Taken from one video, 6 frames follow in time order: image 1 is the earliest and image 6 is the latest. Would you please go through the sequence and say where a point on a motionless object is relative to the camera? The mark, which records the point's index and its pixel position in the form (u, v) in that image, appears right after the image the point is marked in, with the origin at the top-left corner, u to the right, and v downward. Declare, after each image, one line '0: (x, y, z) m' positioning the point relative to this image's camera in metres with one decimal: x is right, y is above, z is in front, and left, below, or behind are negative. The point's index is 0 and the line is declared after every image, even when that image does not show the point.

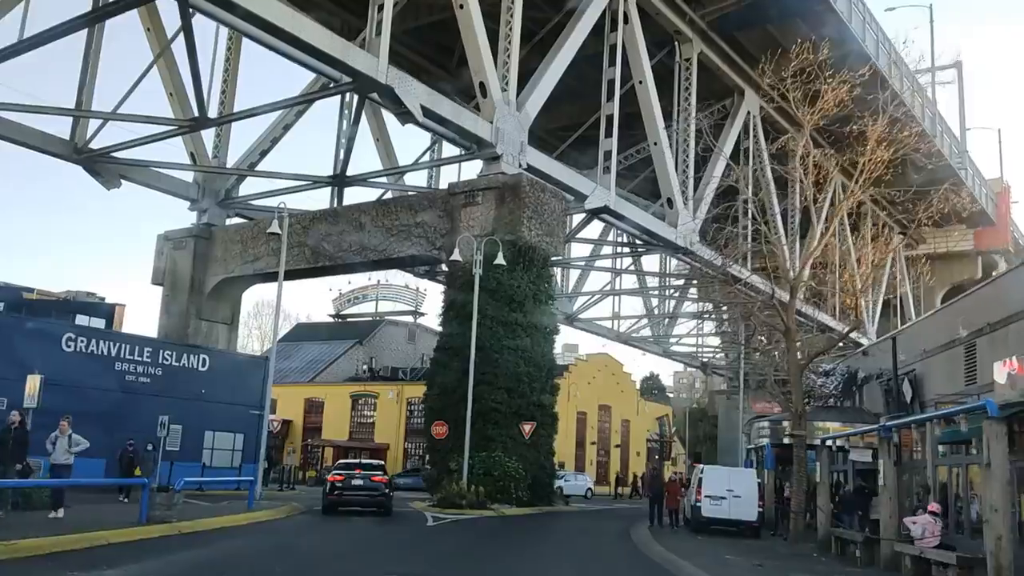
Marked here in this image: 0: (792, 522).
0: (+5.8, -4.9, +18.8) m
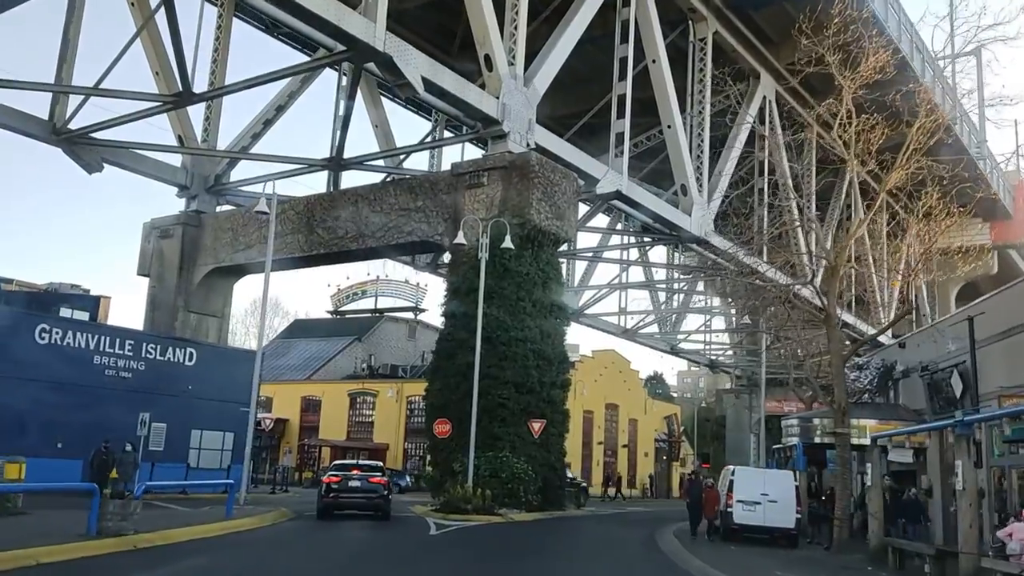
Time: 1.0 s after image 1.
0: (+6.1, -4.5, +16.9) m
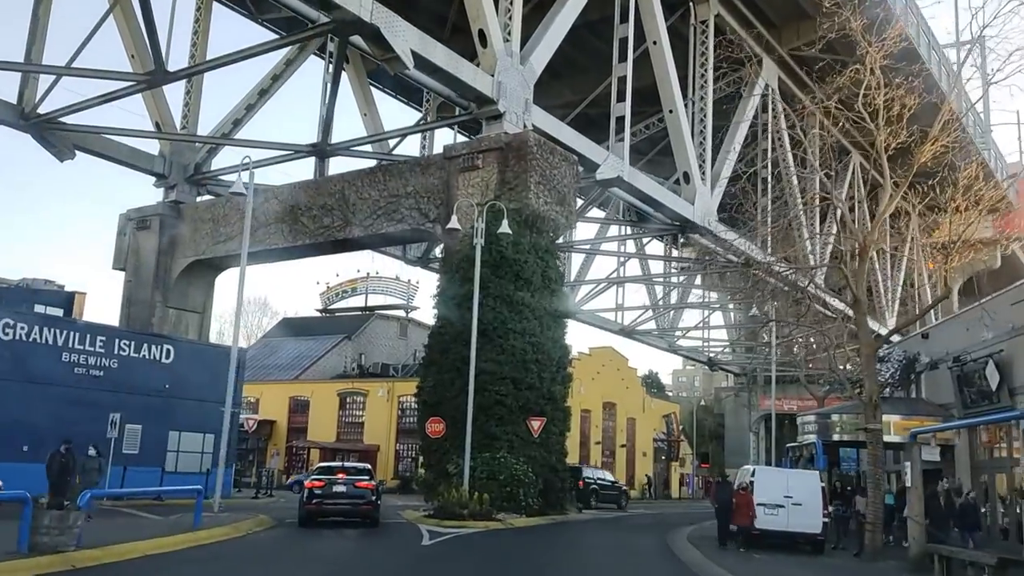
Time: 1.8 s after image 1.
0: (+6.1, -4.2, +15.4) m
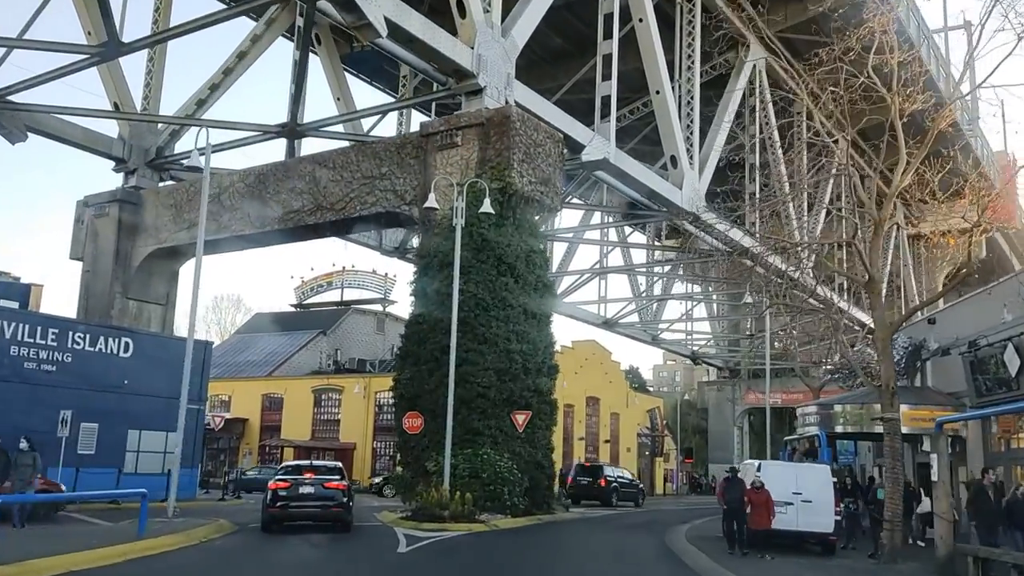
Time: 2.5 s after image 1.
0: (+5.9, -3.8, +14.2) m
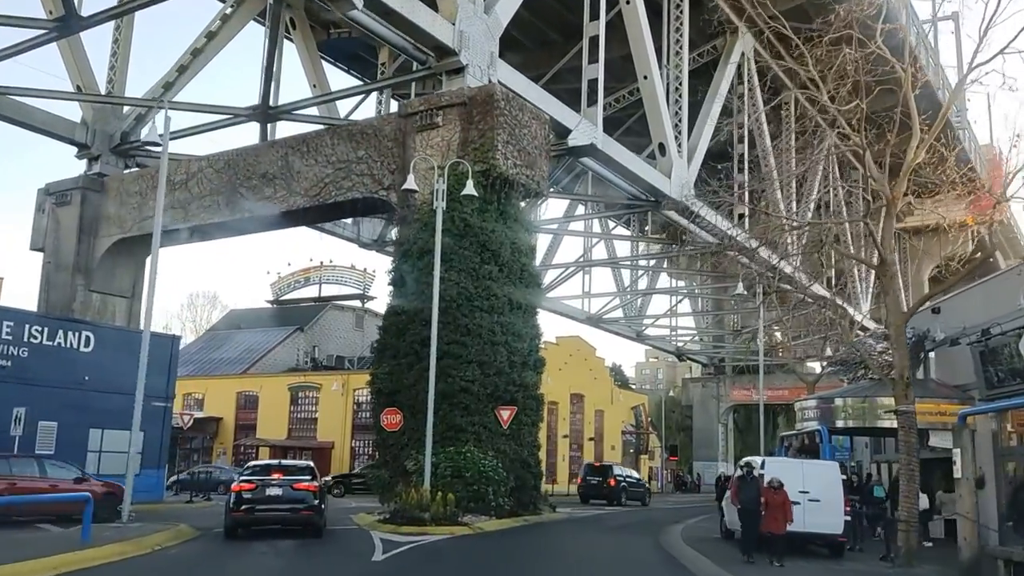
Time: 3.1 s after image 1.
0: (+5.7, -3.6, +13.2) m
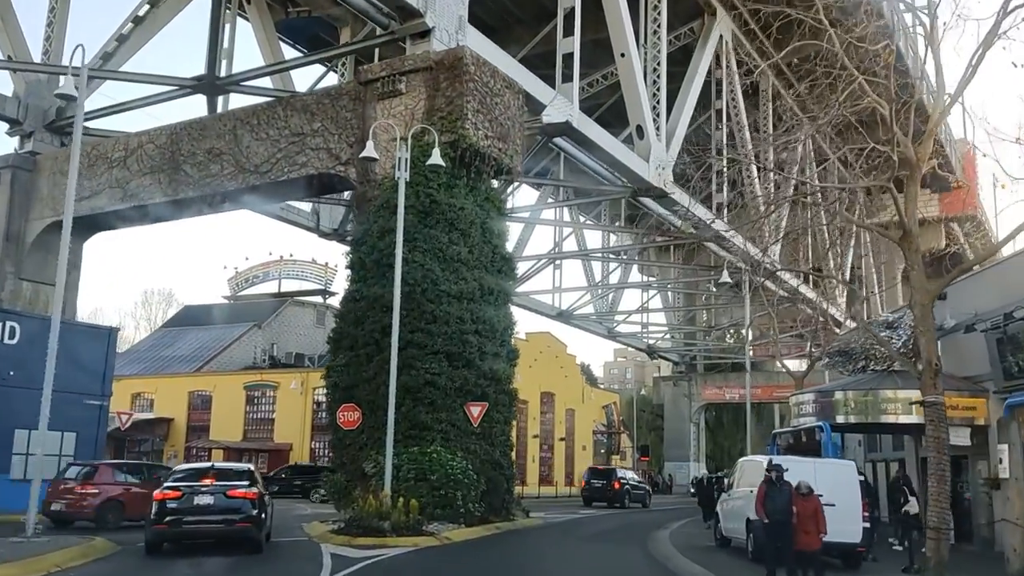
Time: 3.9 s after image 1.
0: (+5.3, -3.3, +11.6) m
